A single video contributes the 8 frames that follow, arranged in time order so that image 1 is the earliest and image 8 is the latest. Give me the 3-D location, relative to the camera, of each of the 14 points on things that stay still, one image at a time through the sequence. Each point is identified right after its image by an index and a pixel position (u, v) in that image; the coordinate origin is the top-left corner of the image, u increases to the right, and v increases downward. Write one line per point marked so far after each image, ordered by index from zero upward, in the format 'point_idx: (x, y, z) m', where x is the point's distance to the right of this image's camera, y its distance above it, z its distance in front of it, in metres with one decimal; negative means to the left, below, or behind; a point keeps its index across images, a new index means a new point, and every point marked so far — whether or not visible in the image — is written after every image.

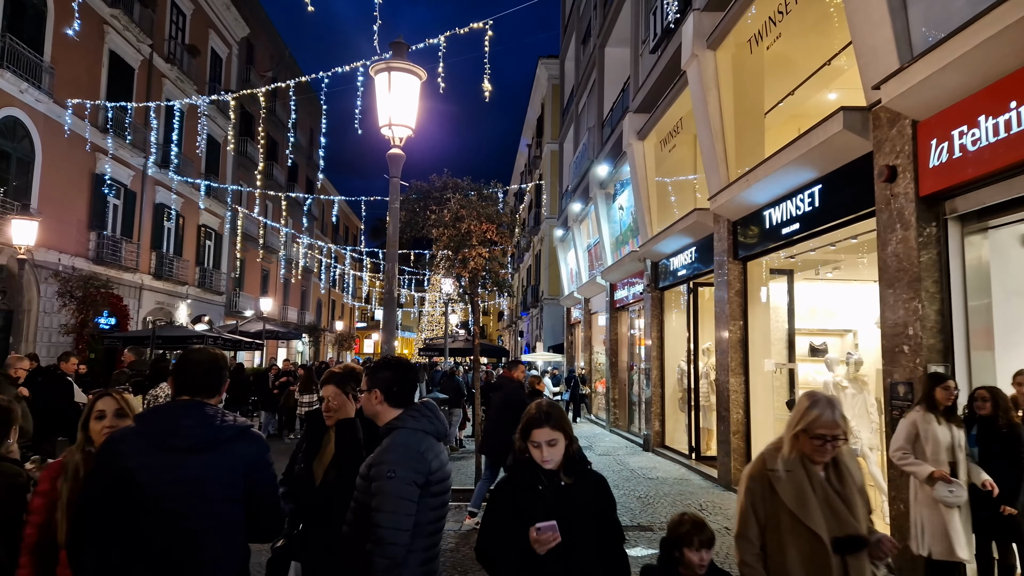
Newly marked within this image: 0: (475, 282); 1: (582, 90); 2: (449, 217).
0: (-0.5, +0.1, +9.1) m
1: (+2.2, +6.3, +20.1) m
2: (-0.9, +1.1, +9.0) m
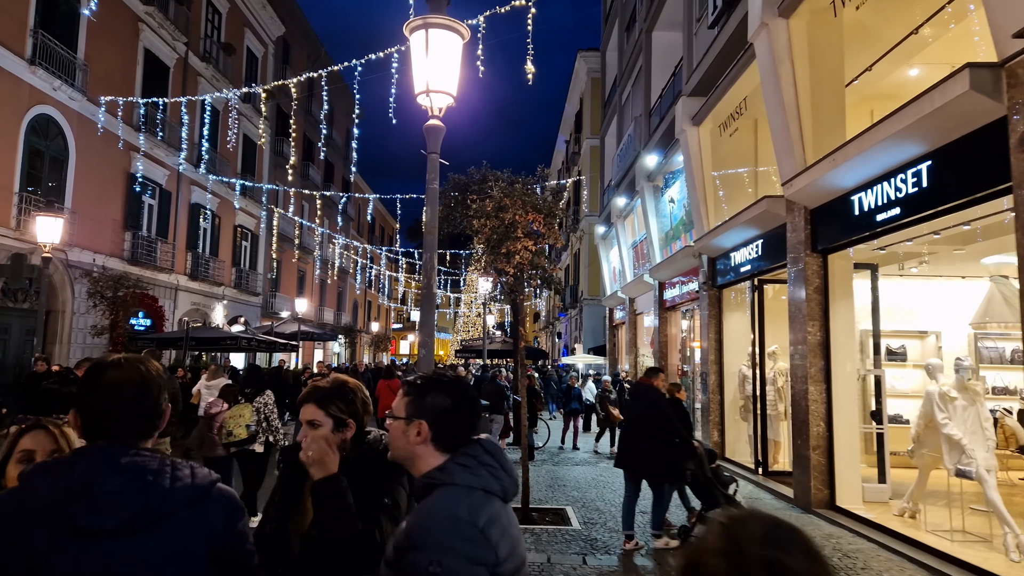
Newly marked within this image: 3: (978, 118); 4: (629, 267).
0: (+0.1, +0.2, +8.3) m
1: (+3.4, +6.3, +19.2) m
2: (-0.3, +1.1, +8.2) m
3: (+3.9, +1.4, +5.3) m
4: (+3.6, +0.6, +19.4) m
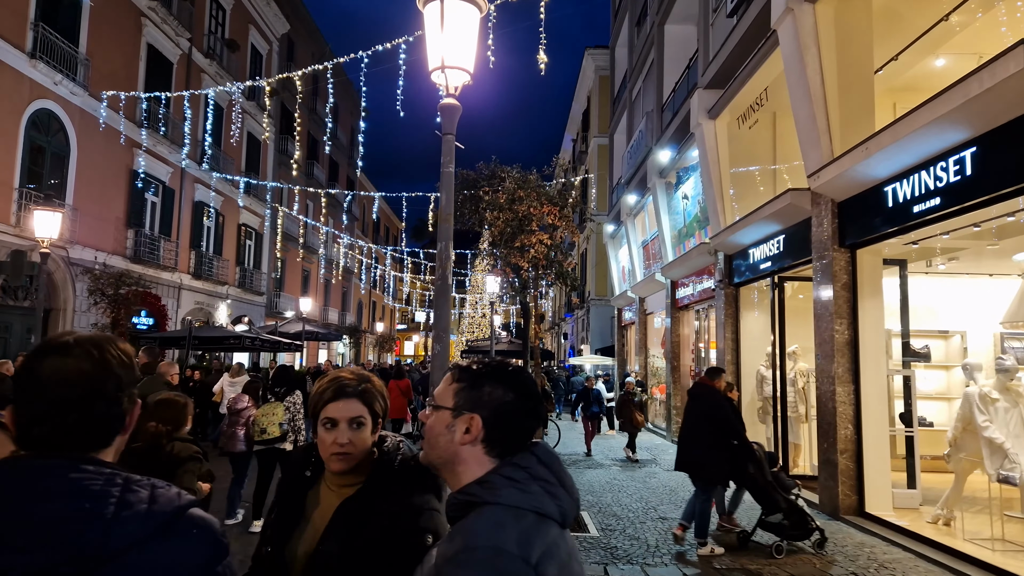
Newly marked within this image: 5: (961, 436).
0: (+0.3, +0.2, +7.9) m
1: (+3.7, +6.3, +18.8) m
2: (-0.1, +1.1, +7.8) m
3: (+4.0, +1.5, +4.9) m
4: (+3.8, +0.7, +19.1) m
5: (+4.5, -1.5, +6.4) m
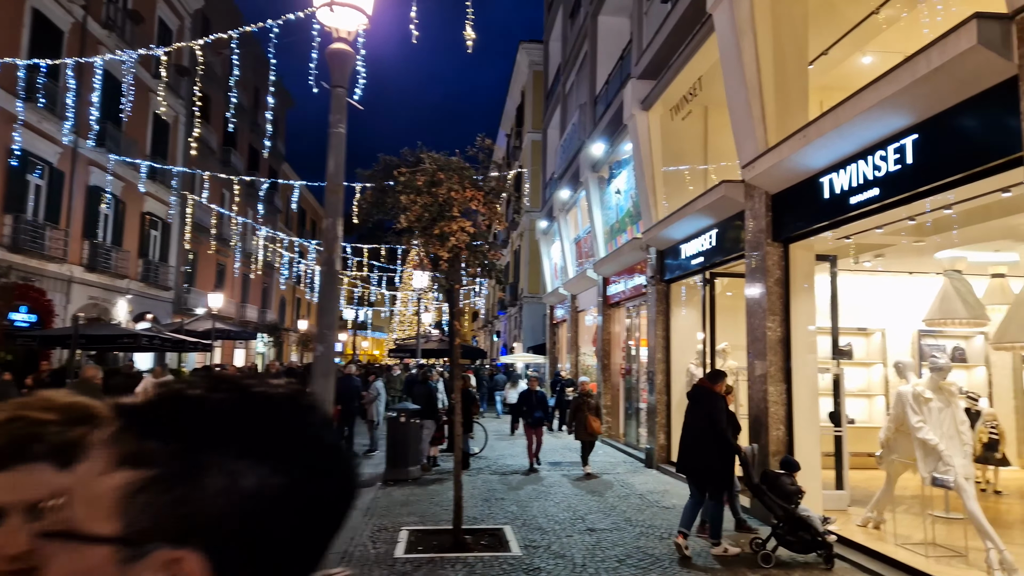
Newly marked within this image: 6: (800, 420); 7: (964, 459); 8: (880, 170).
0: (-0.6, +0.3, +7.3) m
1: (+1.6, +6.4, +18.4) m
2: (-1.0, +1.2, +7.1) m
3: (+3.4, +1.5, +4.6) m
4: (+1.7, +0.8, +18.7) m
5: (+3.7, -1.5, +6.2) m
6: (+3.3, -1.5, +7.3) m
7: (+4.0, -1.5, +5.5) m
8: (+3.3, +1.1, +5.7) m
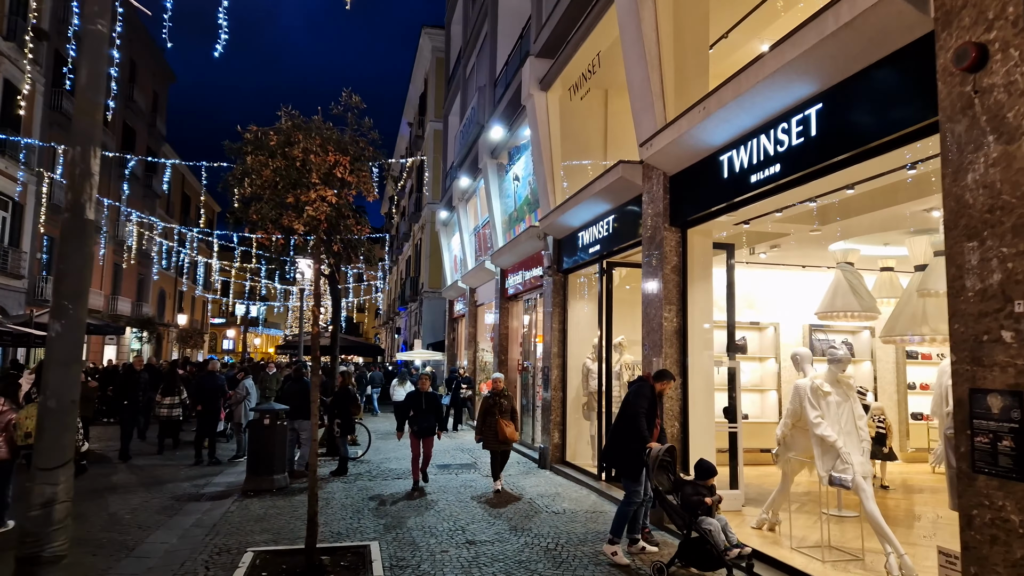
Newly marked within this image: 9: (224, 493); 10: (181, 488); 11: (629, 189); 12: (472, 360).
0: (-1.9, +0.5, +6.3) m
1: (-1.2, +6.6, +17.6) m
2: (-2.3, +1.4, +6.1) m
3: (+2.5, +1.6, +4.2) m
4: (-1.2, +0.9, +17.9) m
5: (+2.5, -1.3, +5.8) m
6: (+2.0, -1.4, +6.8) m
7: (+2.9, -1.4, +5.2) m
8: (+2.2, +1.2, +5.3) m
9: (-4.1, -2.9, +9.1) m
10: (-5.0, -3.0, +9.6) m
11: (+1.5, +1.2, +7.8) m
12: (-1.1, -2.0, +17.2) m
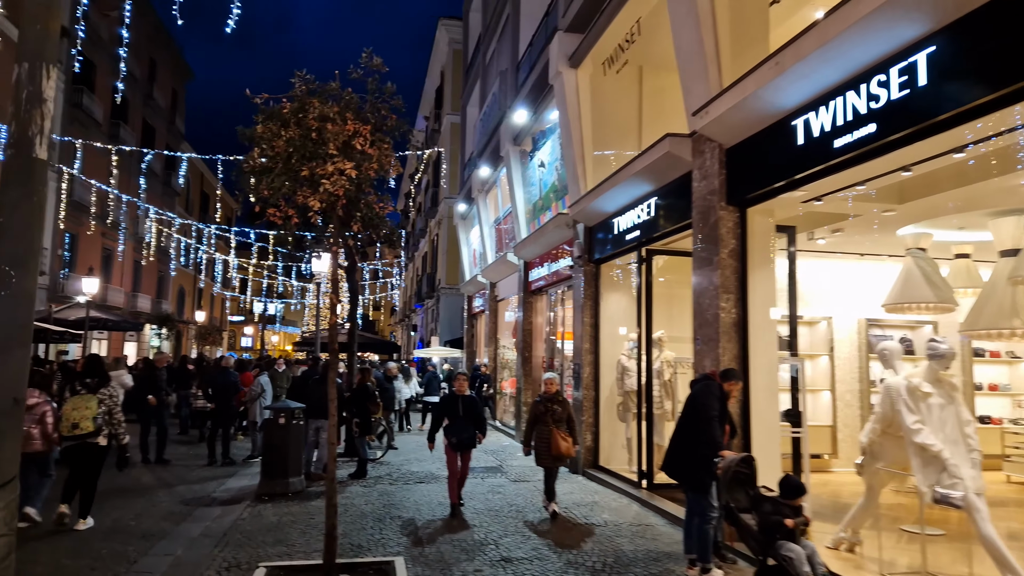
0: (-1.5, +0.6, +5.6) m
1: (-0.6, +6.7, +16.9) m
2: (-1.9, +1.5, +5.4) m
3: (+2.8, +1.8, +3.4) m
4: (-0.6, +1.1, +17.2) m
5: (+2.9, -1.2, +5.0) m
6: (+2.3, -1.2, +6.0) m
7: (+3.2, -1.3, +4.4) m
8: (+2.6, +1.3, +4.5) m
9: (-3.7, -2.8, +8.4) m
10: (-4.6, -2.9, +9.0) m
11: (+1.8, +1.4, +7.1) m
12: (-0.5, -1.8, +16.5) m
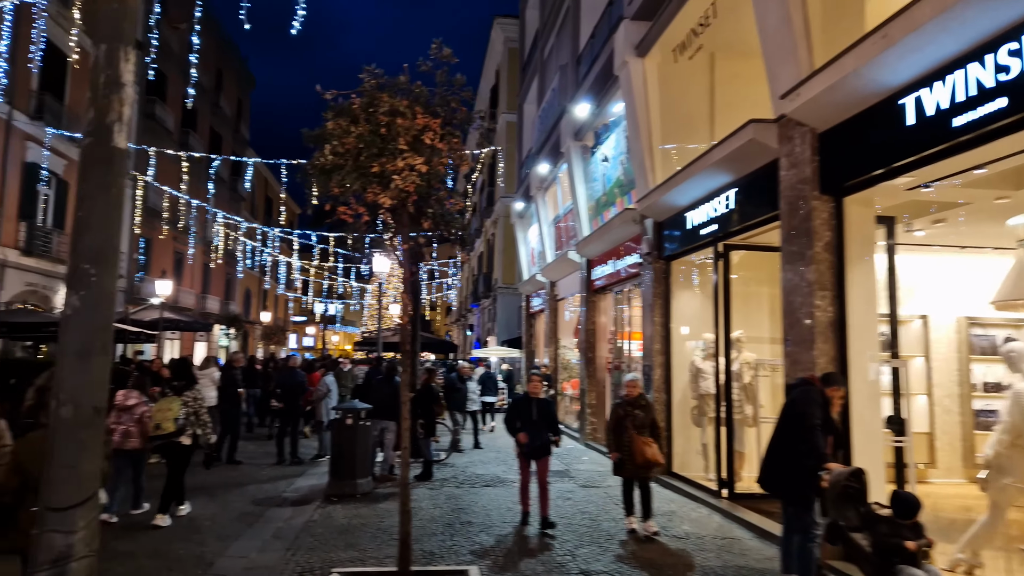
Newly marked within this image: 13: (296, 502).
0: (-0.9, +0.6, +5.4) m
1: (+1.0, +6.8, +16.6) m
2: (-1.3, +1.5, +5.2) m
3: (+3.3, +1.8, +2.9) m
4: (+1.0, +1.1, +16.9) m
5: (+3.5, -1.2, +4.5) m
6: (+3.0, -1.2, +5.5) m
7: (+3.7, -1.2, +3.8) m
8: (+3.1, +1.3, +4.0) m
9: (-2.8, -2.8, +8.5) m
10: (-3.6, -2.9, +9.1) m
11: (+2.6, +1.4, +6.6) m
12: (+1.1, -1.8, +16.2) m
13: (-2.8, -2.8, +8.2) m
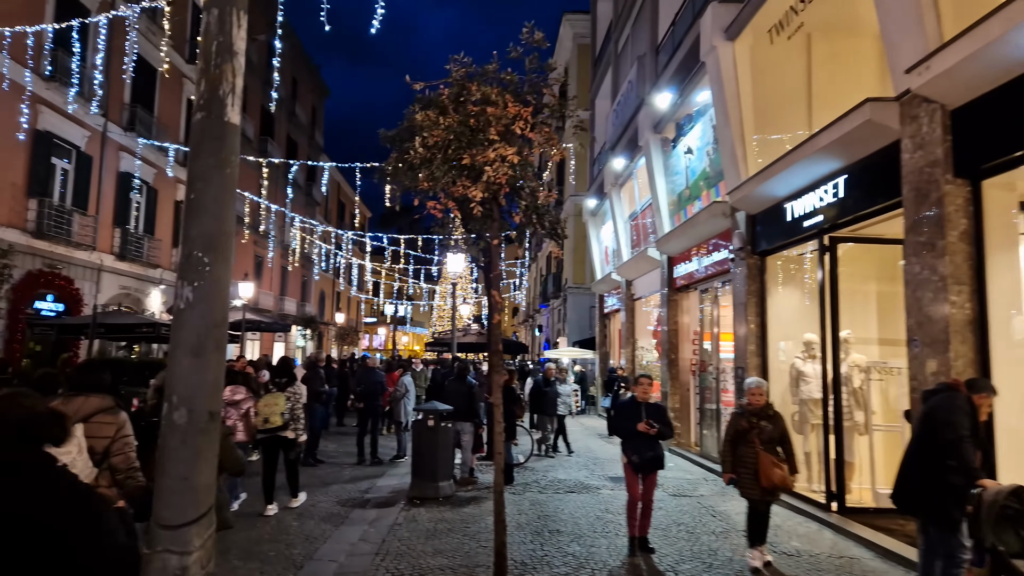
0: (-0.1, +0.6, +5.2) m
1: (+2.8, +6.8, +16.1) m
2: (-0.5, +1.6, +5.0) m
3: (+3.7, +1.8, +2.3) m
4: (+3.0, +1.2, +16.5) m
5: (+4.1, -1.1, +3.8) m
6: (+3.8, -1.2, +4.9) m
7: (+4.3, -1.2, +3.1) m
8: (+3.7, +1.4, +3.3) m
9: (-1.7, -2.8, +8.4) m
10: (-2.4, -2.9, +9.1) m
11: (+3.5, +1.4, +6.0) m
12: (+3.0, -1.7, +15.7) m
13: (-1.7, -2.8, +8.1) m
